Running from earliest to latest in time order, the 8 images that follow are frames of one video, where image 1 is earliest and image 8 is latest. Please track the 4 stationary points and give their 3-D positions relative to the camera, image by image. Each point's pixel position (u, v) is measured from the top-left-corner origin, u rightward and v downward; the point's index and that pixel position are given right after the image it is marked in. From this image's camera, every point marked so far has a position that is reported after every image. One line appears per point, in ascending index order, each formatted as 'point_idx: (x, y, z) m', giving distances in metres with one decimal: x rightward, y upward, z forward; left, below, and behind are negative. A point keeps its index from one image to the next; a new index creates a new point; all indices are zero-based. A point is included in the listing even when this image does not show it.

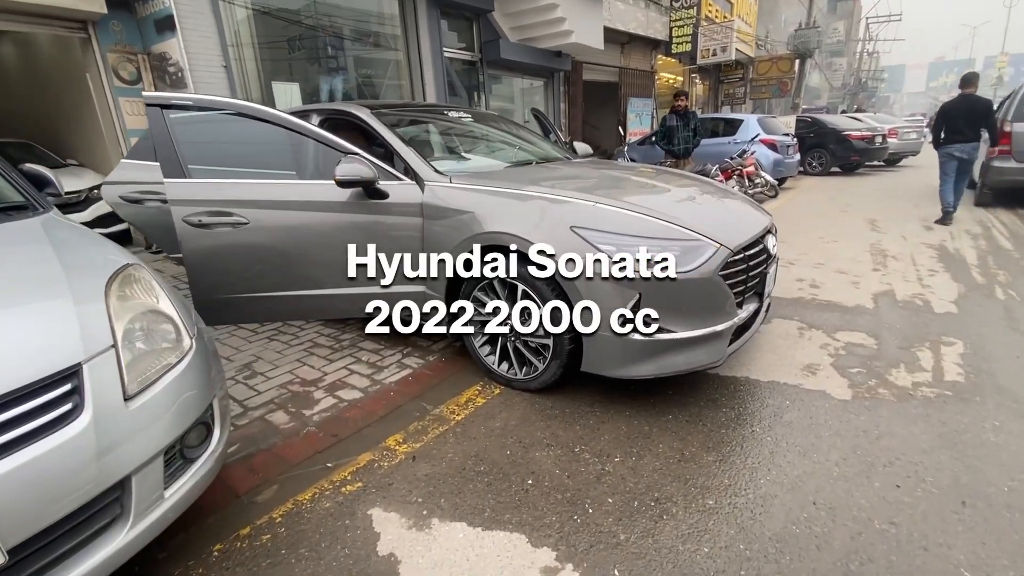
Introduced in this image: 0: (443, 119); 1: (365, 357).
0: (-0.6, +1.4, +4.1) m
1: (-1.1, -0.5, +3.5) m
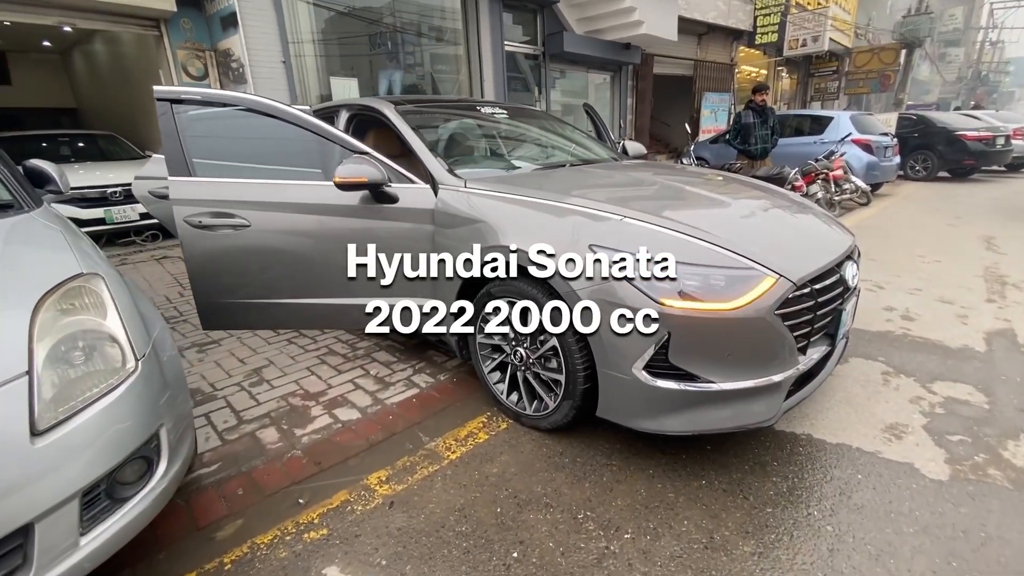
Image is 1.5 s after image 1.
0: (-0.3, +1.4, +3.8) m
1: (-0.9, -0.6, +3.2) m
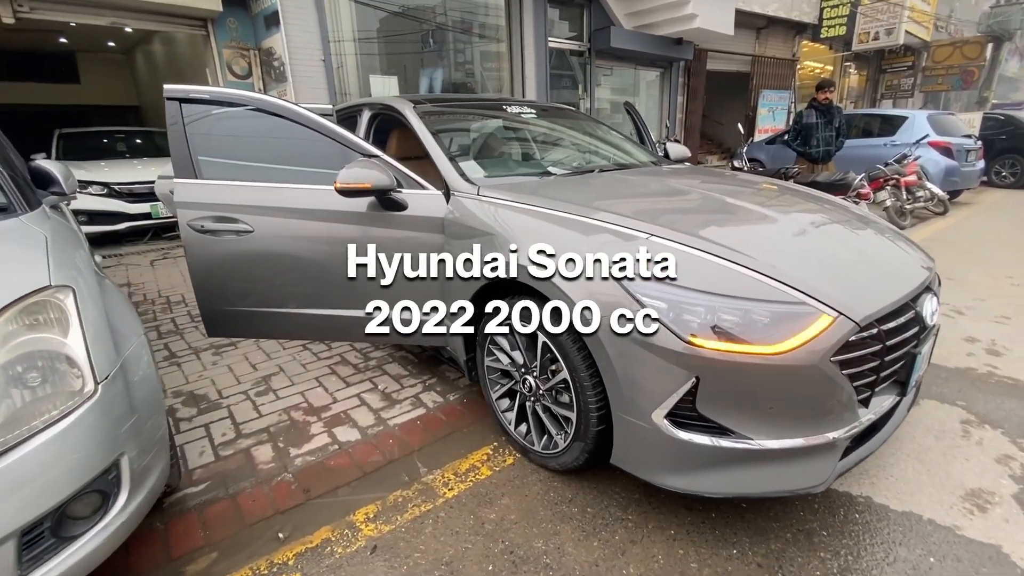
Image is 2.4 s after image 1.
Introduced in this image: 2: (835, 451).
0: (-0.1, +1.3, +3.6) m
1: (-0.8, -0.6, +3.1) m
2: (+1.1, -0.6, +1.7) m
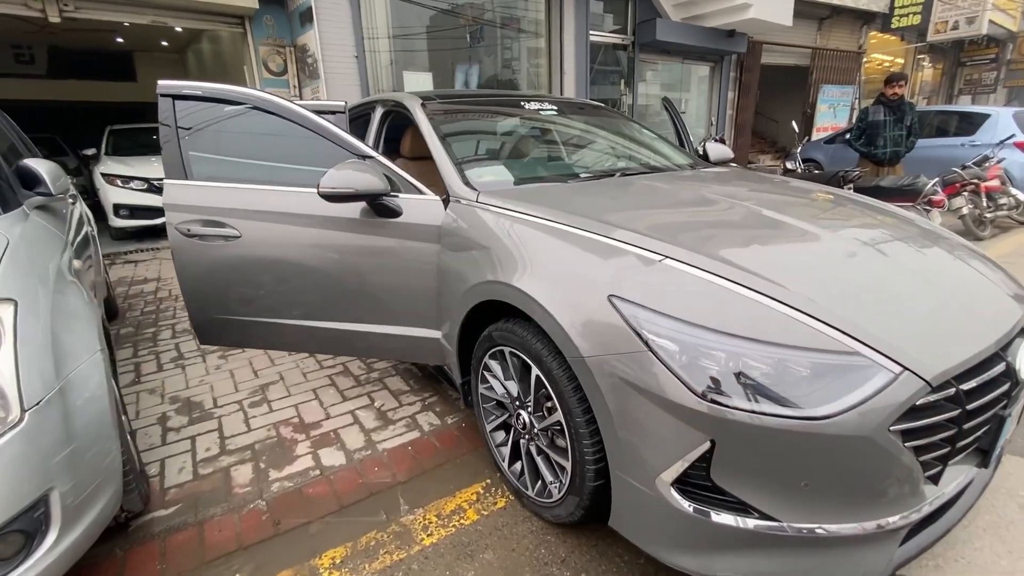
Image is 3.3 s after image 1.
0: (+0.1, +1.2, +3.3) m
1: (-0.8, -0.7, +2.9) m
2: (+1.0, -0.7, +1.3) m
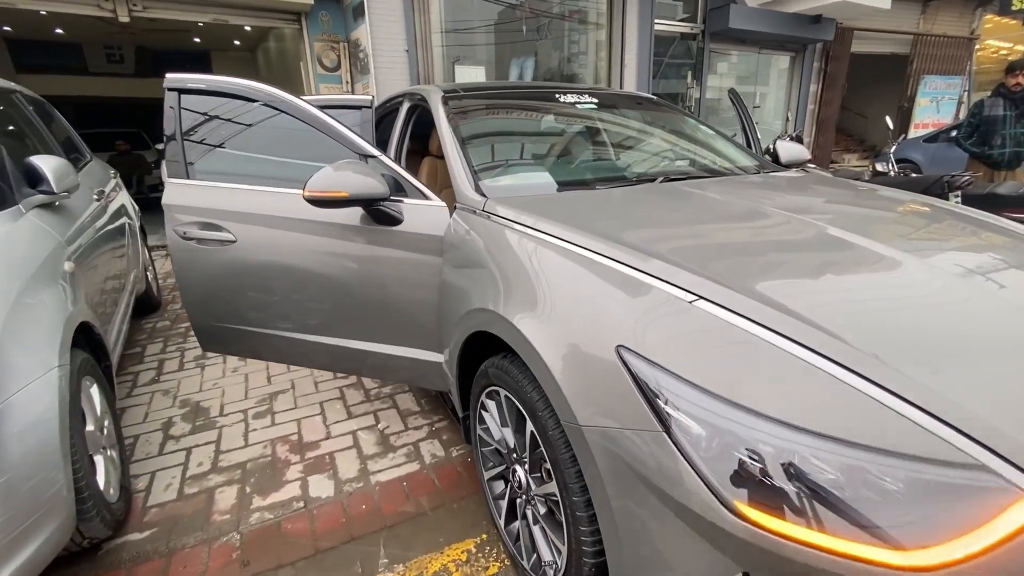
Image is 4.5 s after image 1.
0: (+0.3, +1.1, +2.9) m
1: (-0.7, -0.7, +2.6) m
2: (+0.9, -0.8, +0.9) m
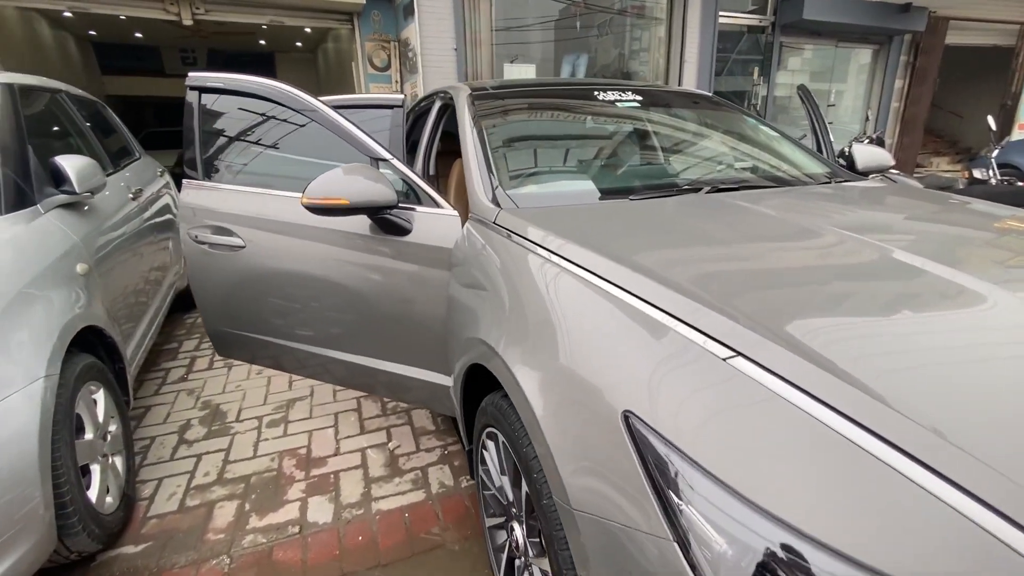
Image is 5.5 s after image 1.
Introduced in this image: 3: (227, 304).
0: (+0.5, +1.0, +2.7) m
1: (-0.6, -0.8, +2.5) m
2: (+0.8, -1.0, +0.6) m
3: (-1.4, -0.1, +2.4) m
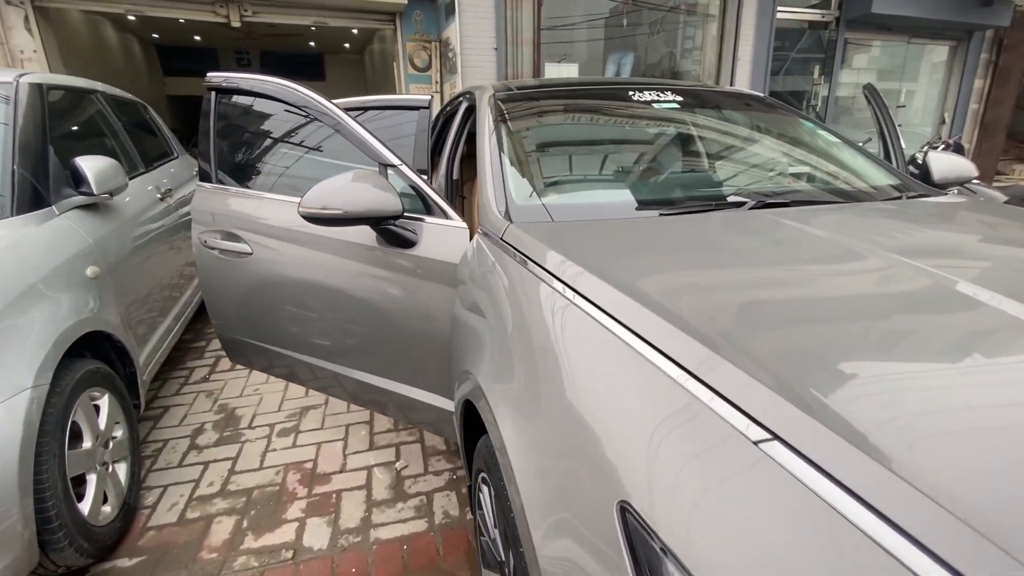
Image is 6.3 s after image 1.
0: (+0.6, +0.9, +2.5) m
1: (-0.5, -0.8, +2.4) m
2: (+0.7, -1.1, +0.3) m
3: (-1.3, -0.1, +2.4) m
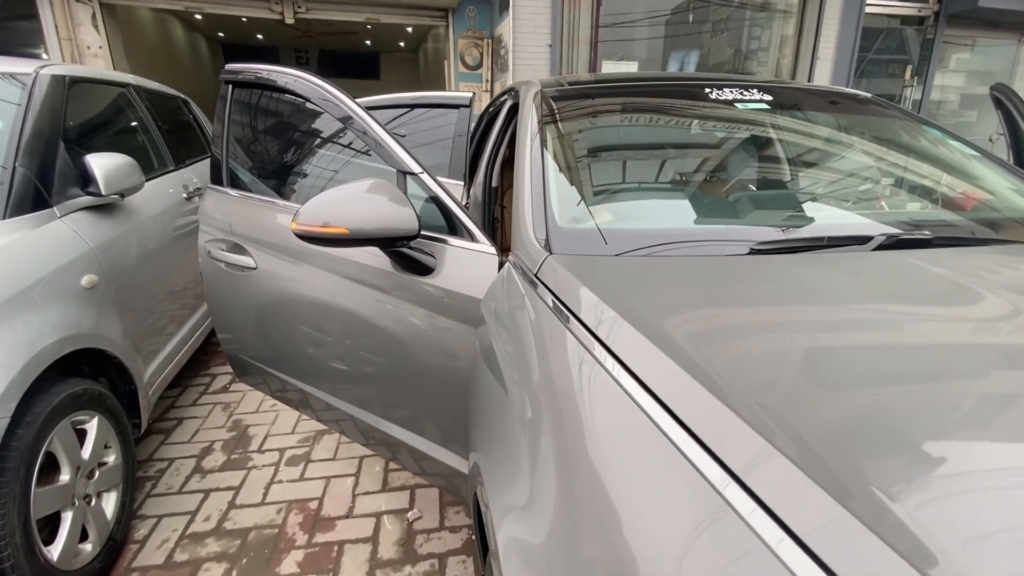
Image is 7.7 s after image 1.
0: (+0.8, +0.7, +2.1) m
1: (-0.4, -0.9, +2.1) m
2: (+0.7, -1.2, -0.1) m
3: (-1.2, -0.2, +2.2) m
